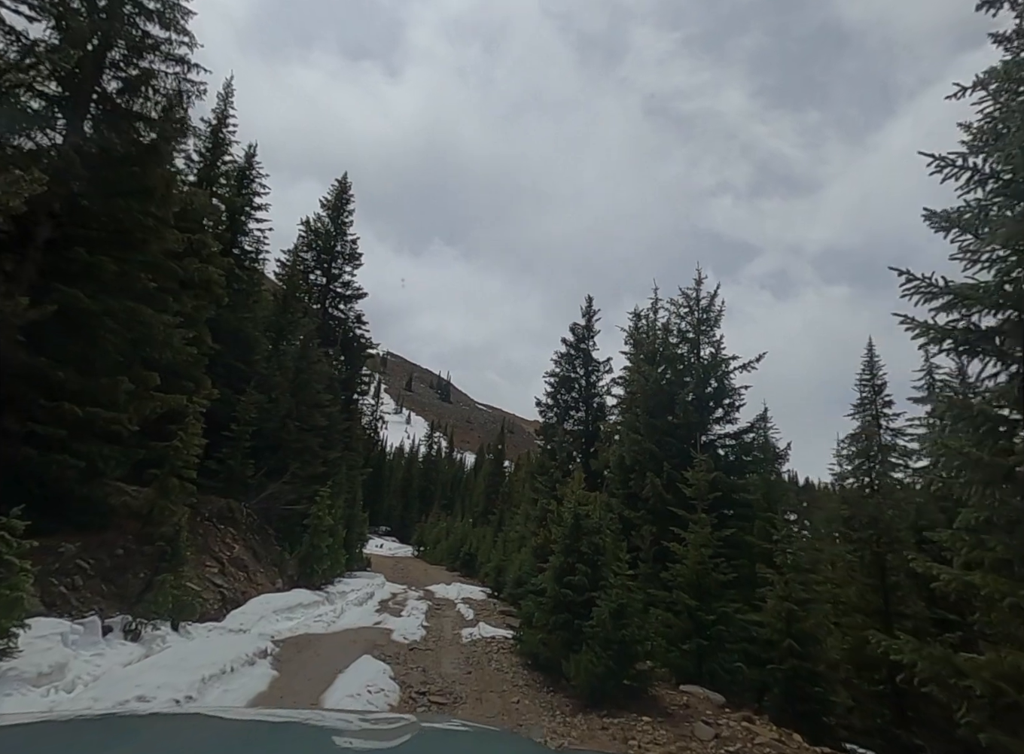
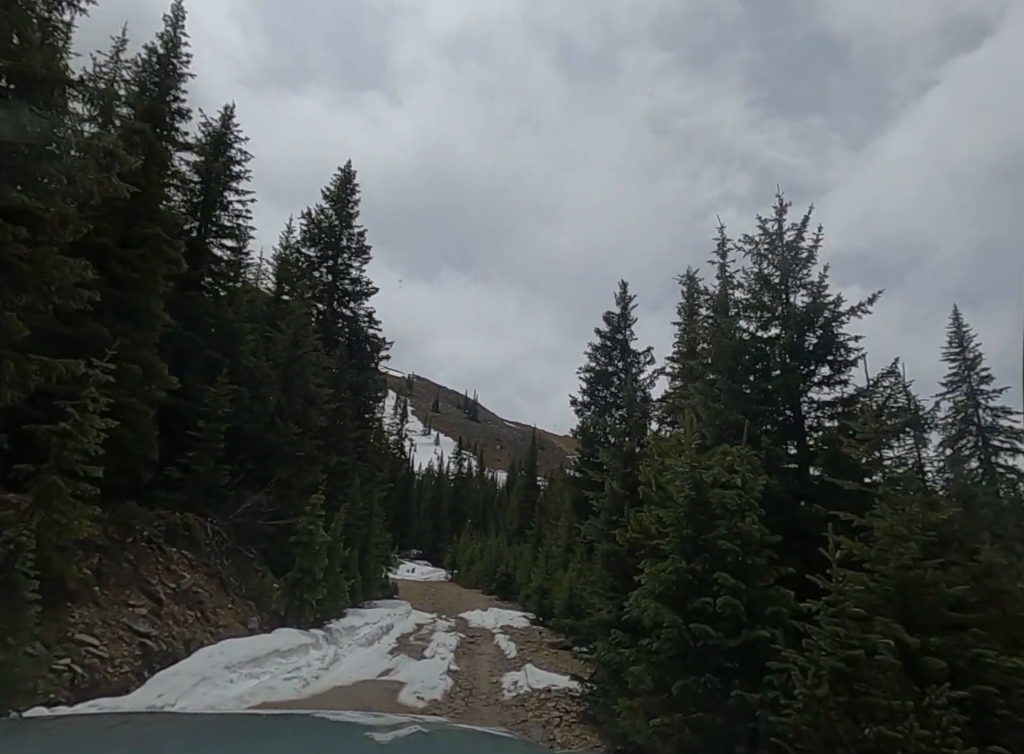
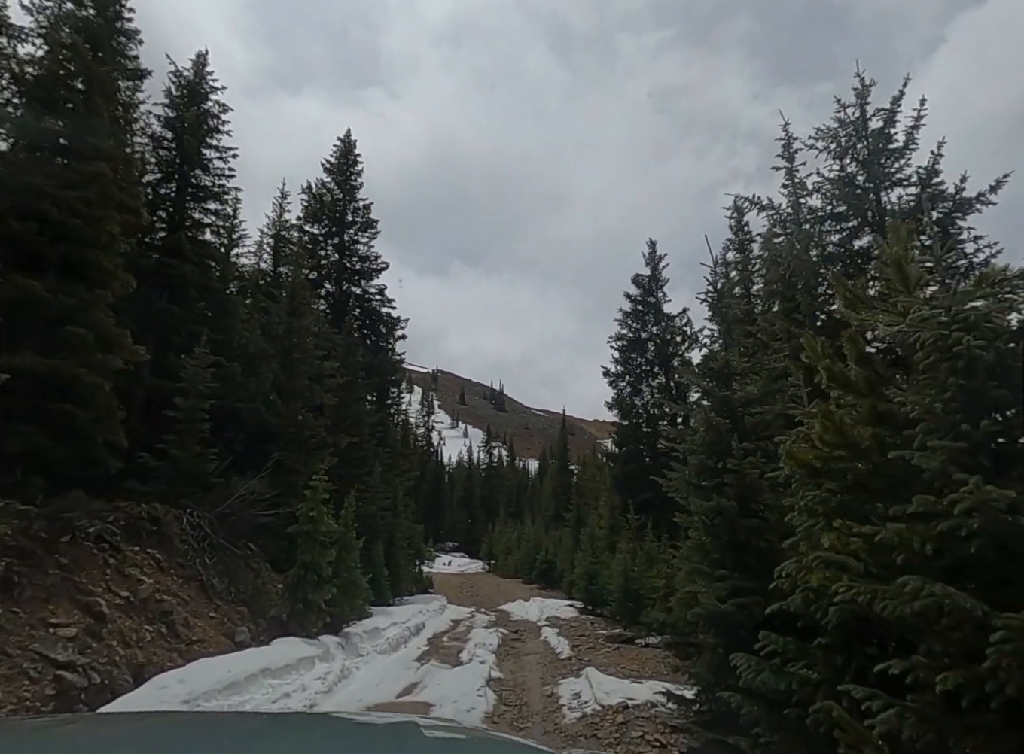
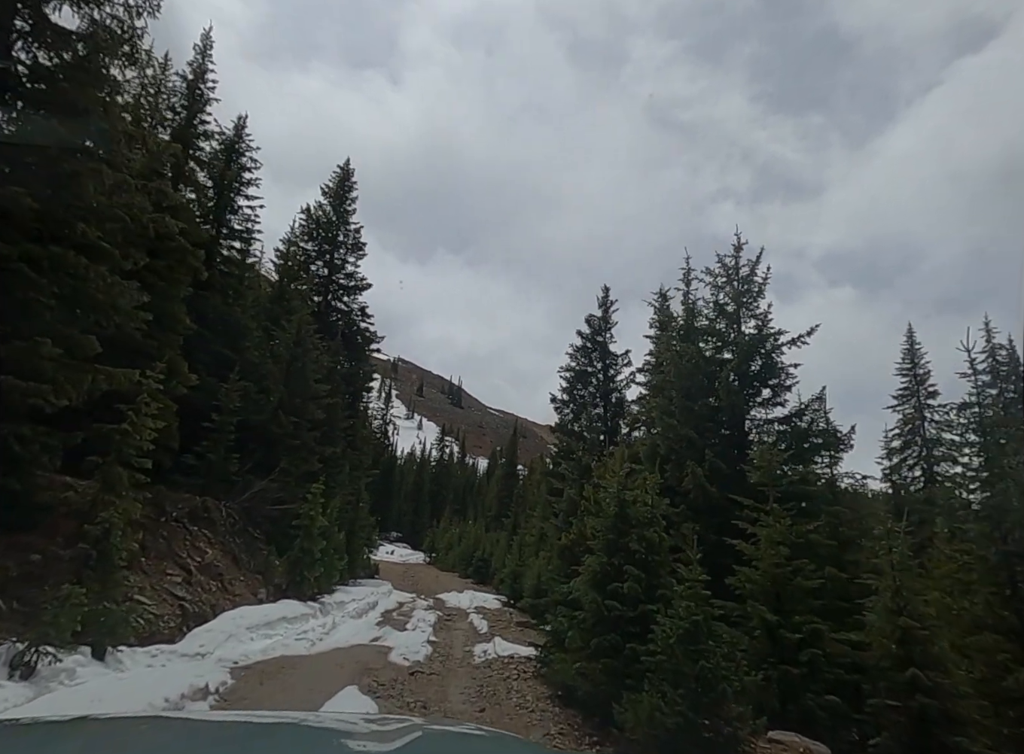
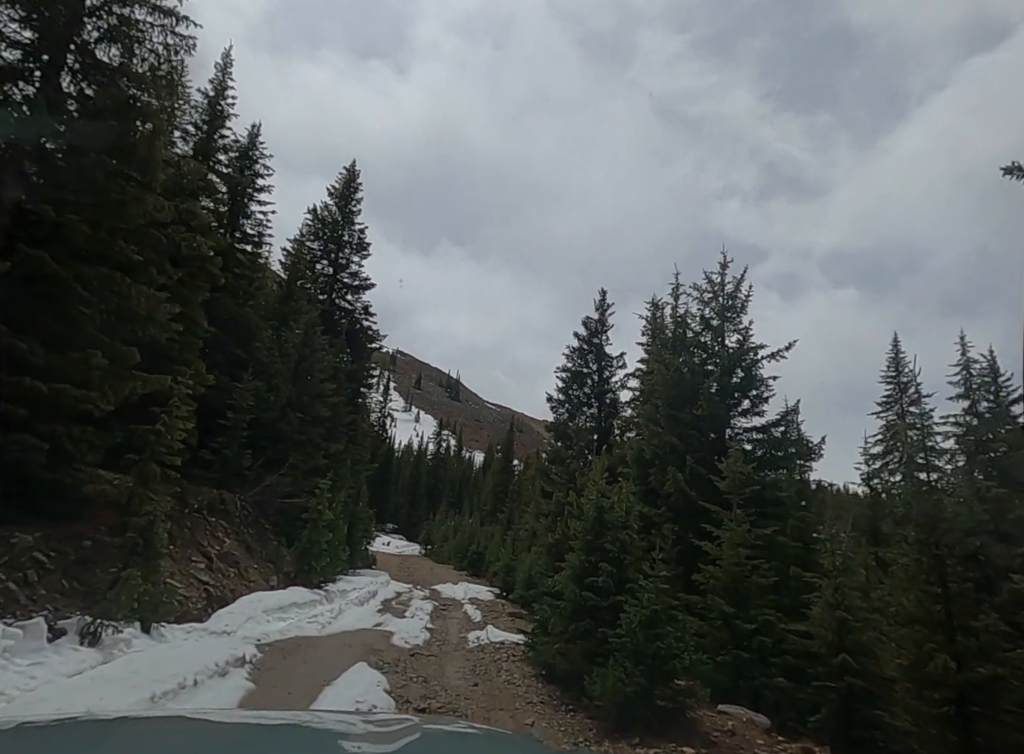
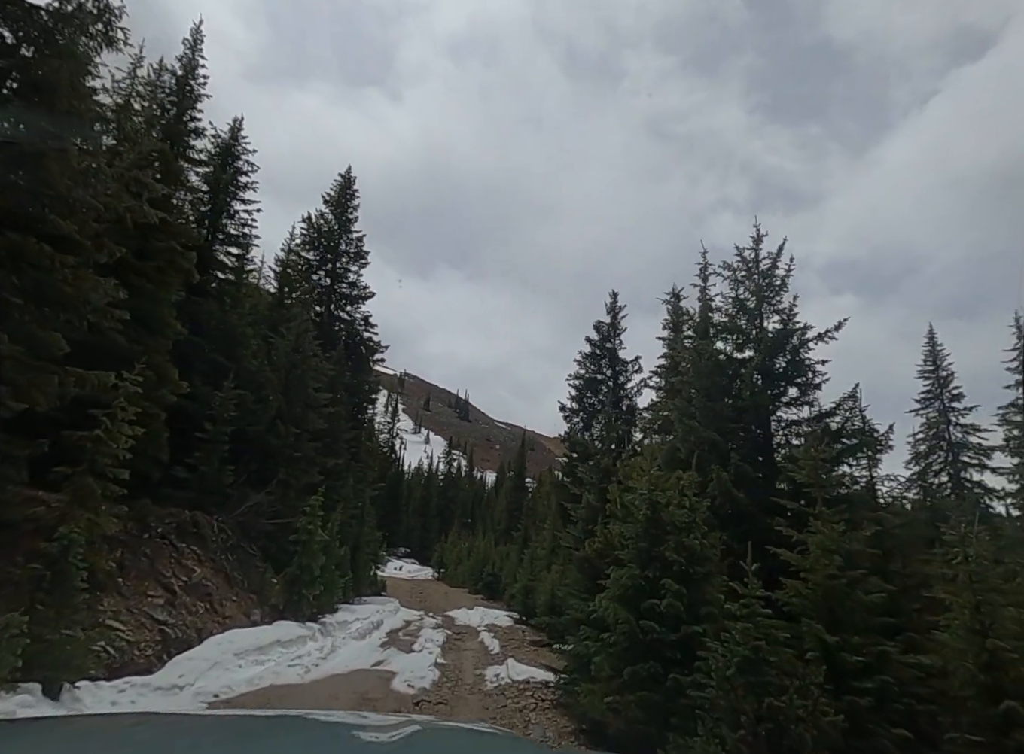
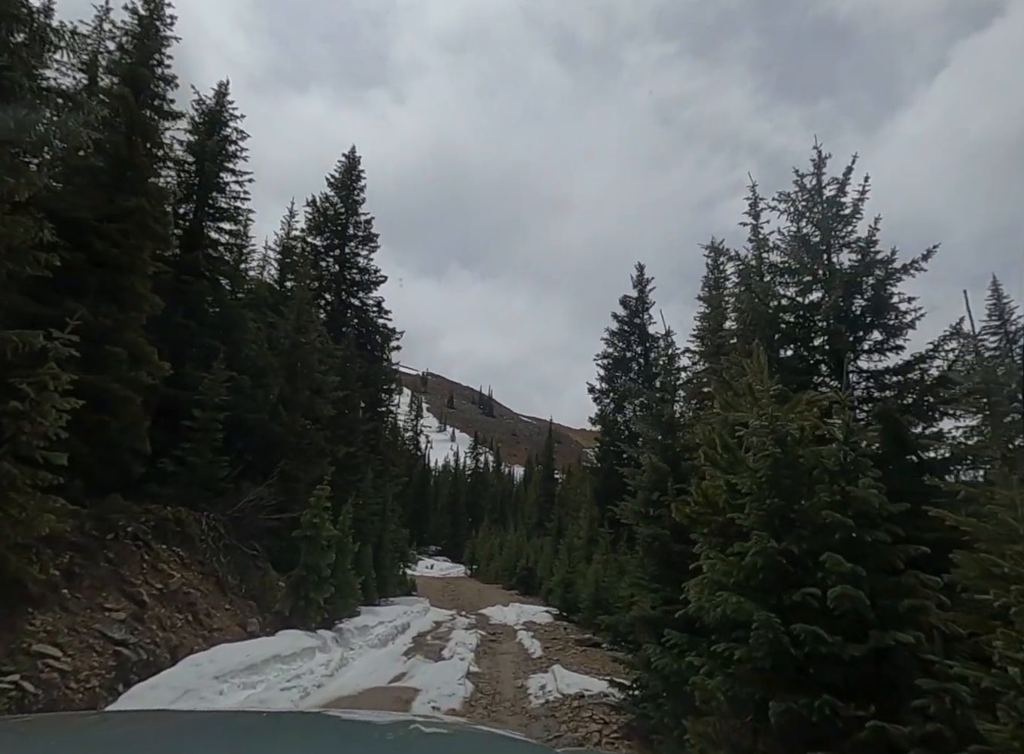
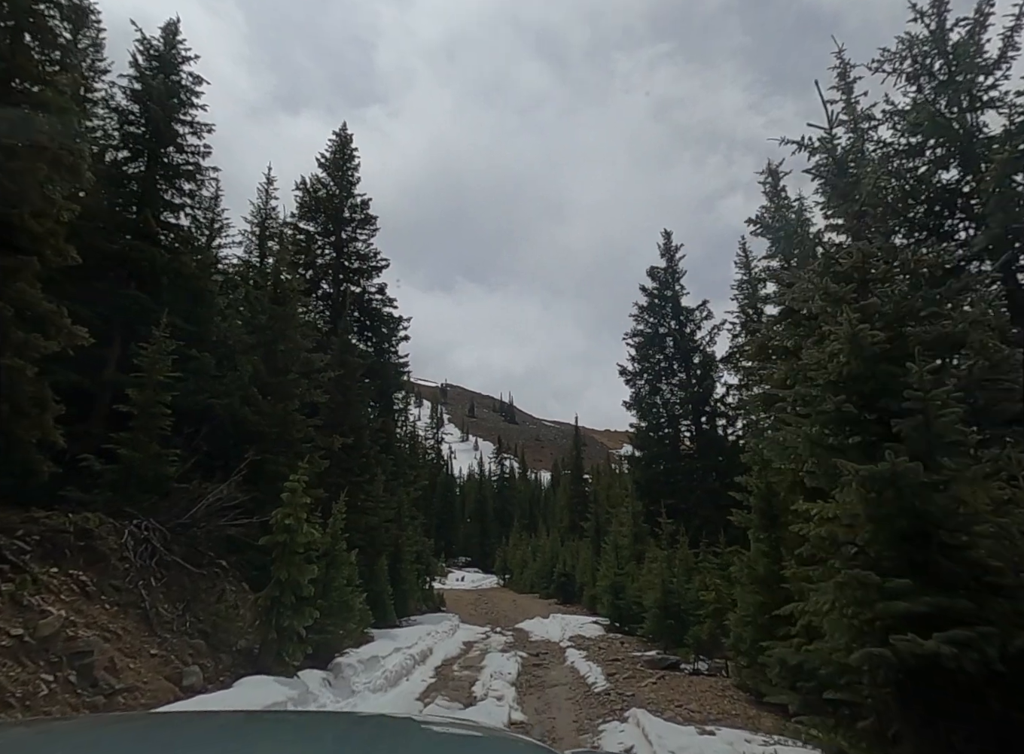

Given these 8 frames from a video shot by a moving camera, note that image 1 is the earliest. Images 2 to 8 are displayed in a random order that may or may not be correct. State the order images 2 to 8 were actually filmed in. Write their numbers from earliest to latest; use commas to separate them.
5, 4, 6, 2, 7, 3, 8
